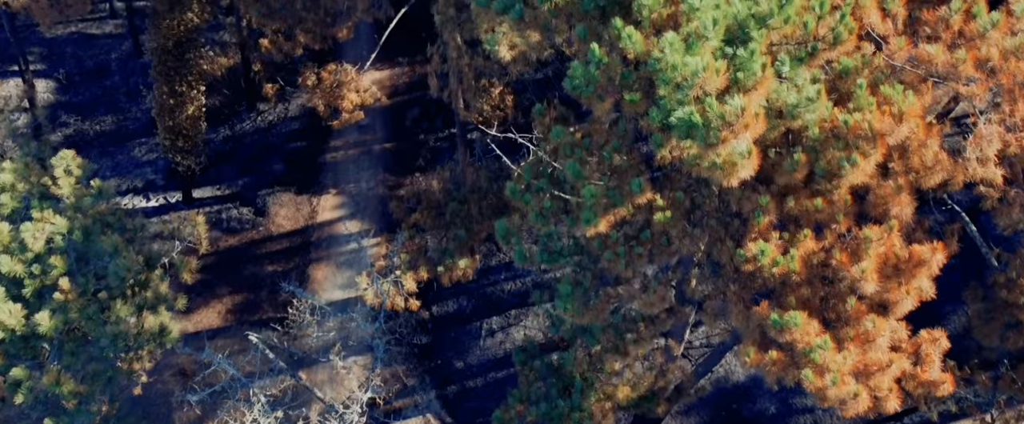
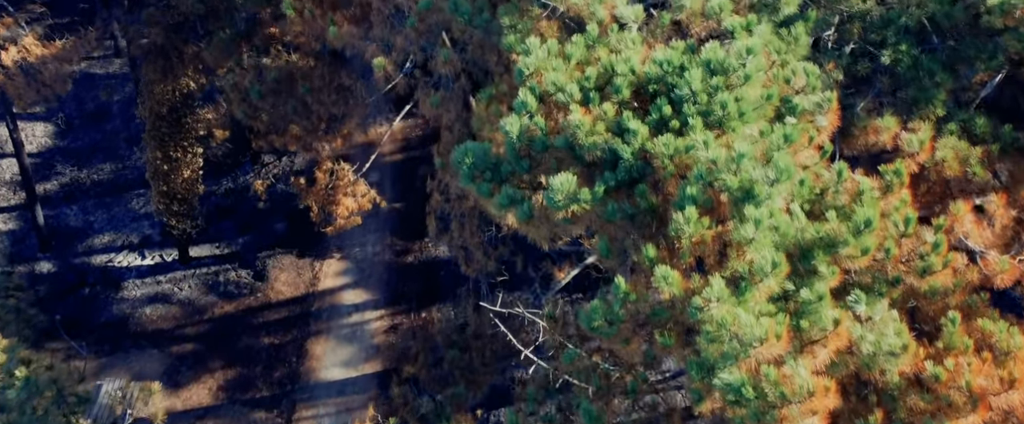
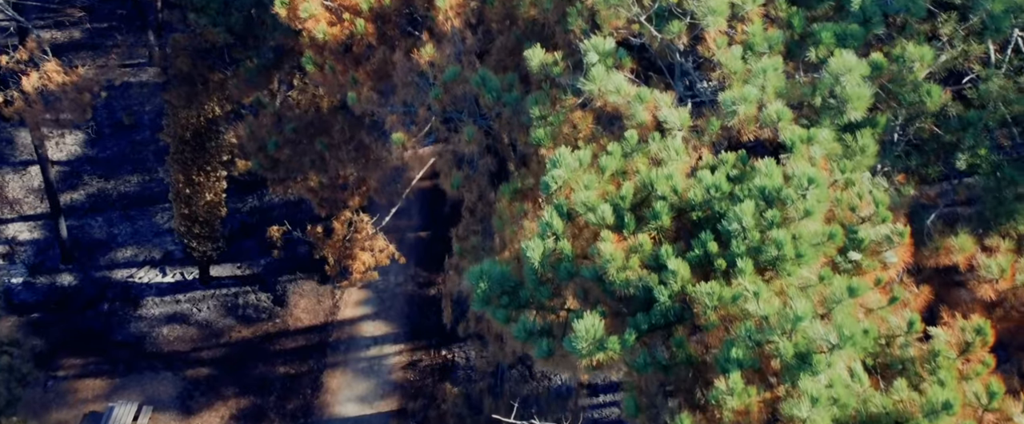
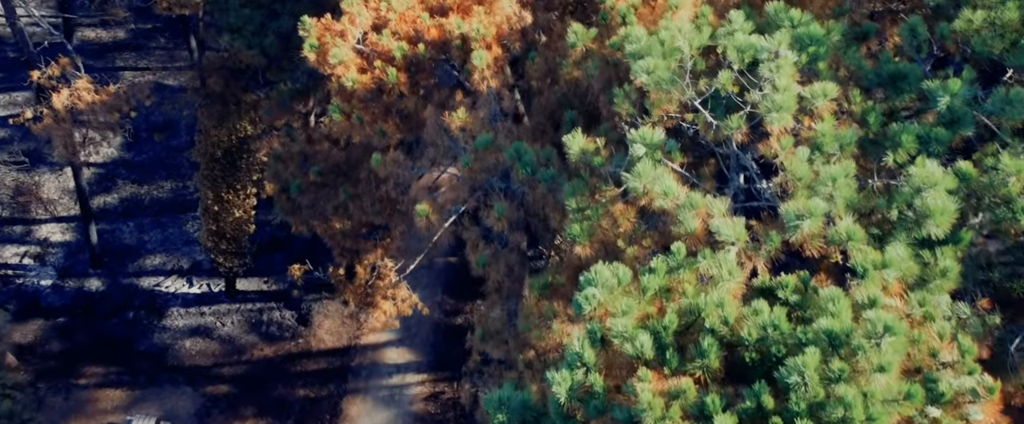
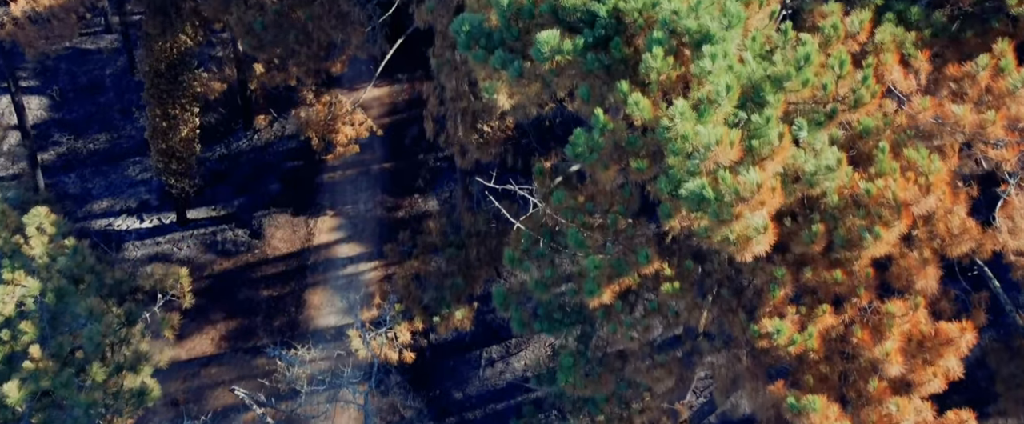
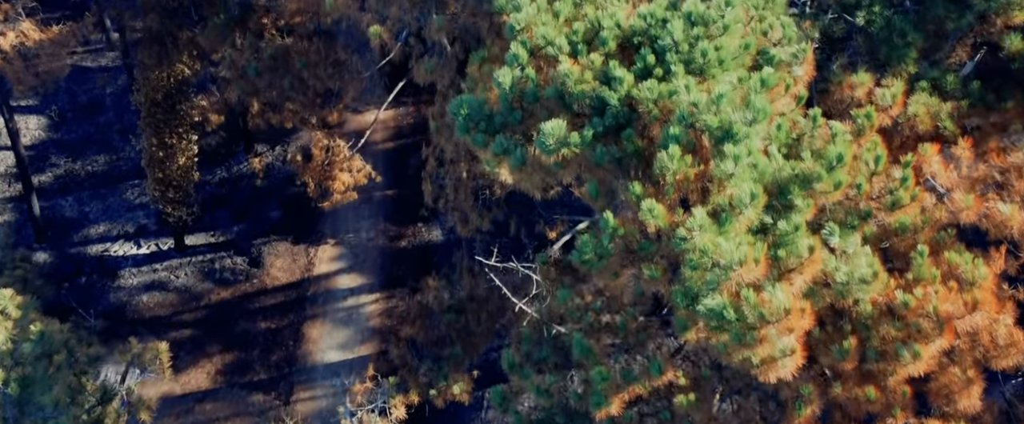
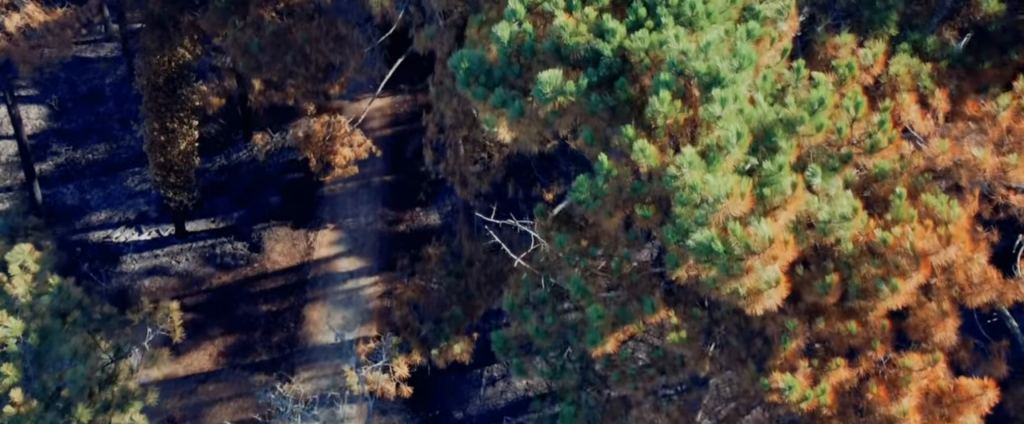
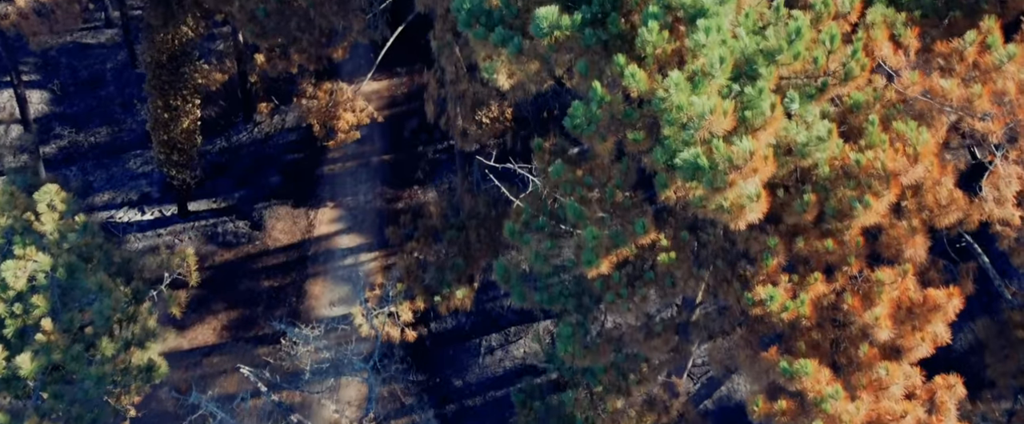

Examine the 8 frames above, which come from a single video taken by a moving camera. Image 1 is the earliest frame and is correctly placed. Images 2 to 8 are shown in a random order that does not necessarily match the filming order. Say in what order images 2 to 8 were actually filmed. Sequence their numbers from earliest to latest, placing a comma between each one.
8, 5, 7, 6, 2, 3, 4
